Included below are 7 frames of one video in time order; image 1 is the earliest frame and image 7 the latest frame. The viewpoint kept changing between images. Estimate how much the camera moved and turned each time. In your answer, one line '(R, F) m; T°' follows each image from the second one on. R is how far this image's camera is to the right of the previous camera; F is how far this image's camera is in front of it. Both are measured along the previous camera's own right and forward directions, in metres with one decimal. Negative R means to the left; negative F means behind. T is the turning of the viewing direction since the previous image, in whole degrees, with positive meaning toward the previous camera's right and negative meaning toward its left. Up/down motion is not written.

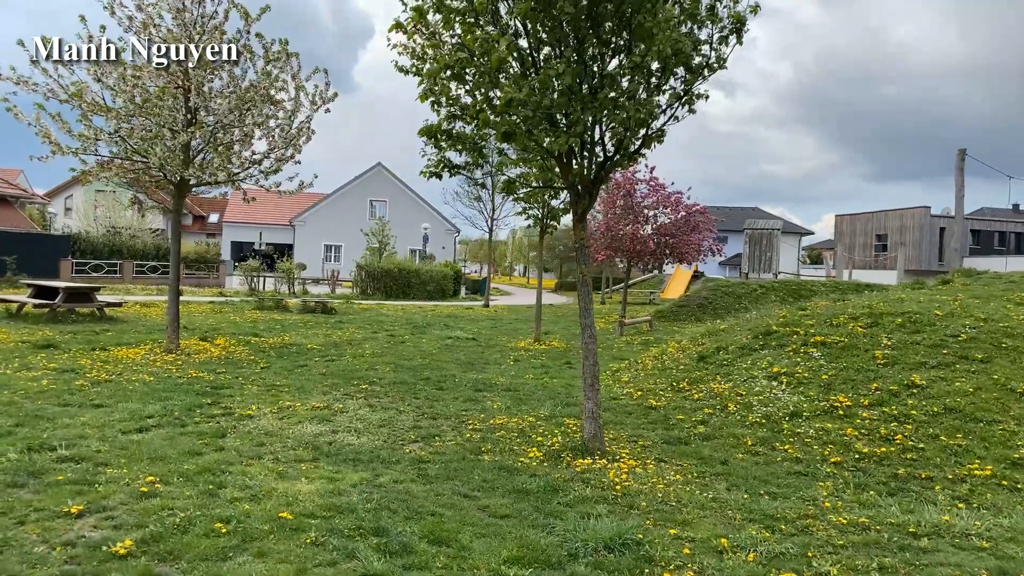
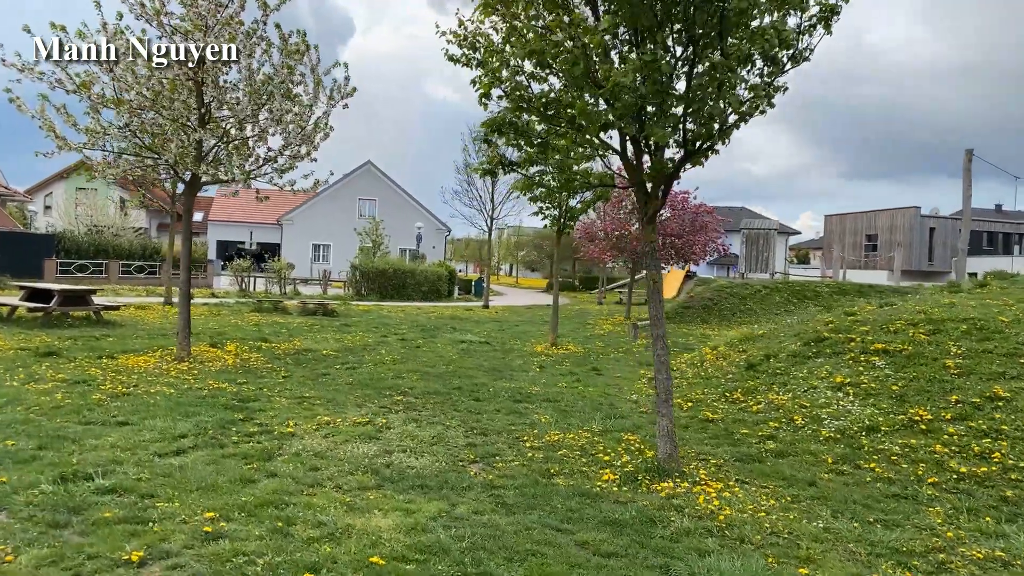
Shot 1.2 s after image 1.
(-0.7, +0.5) m; +1°
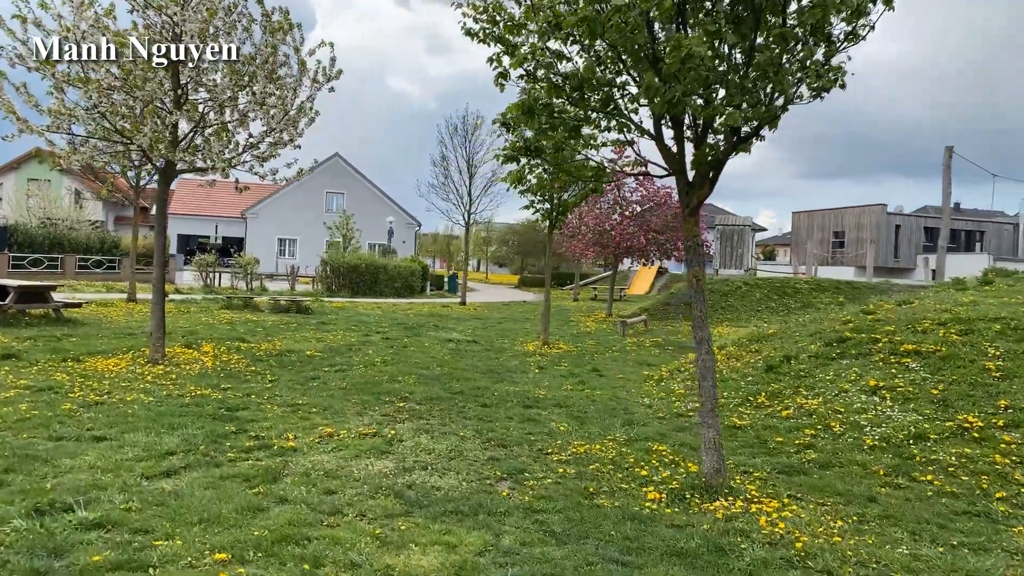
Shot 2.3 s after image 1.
(-0.5, +0.6) m; +3°
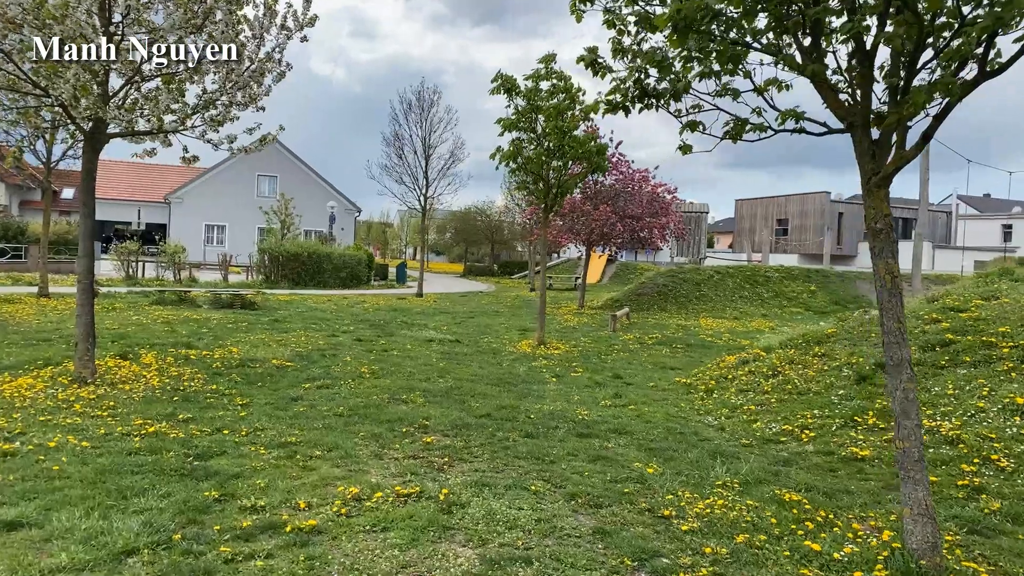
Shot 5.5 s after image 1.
(-1.1, +1.9) m; +5°
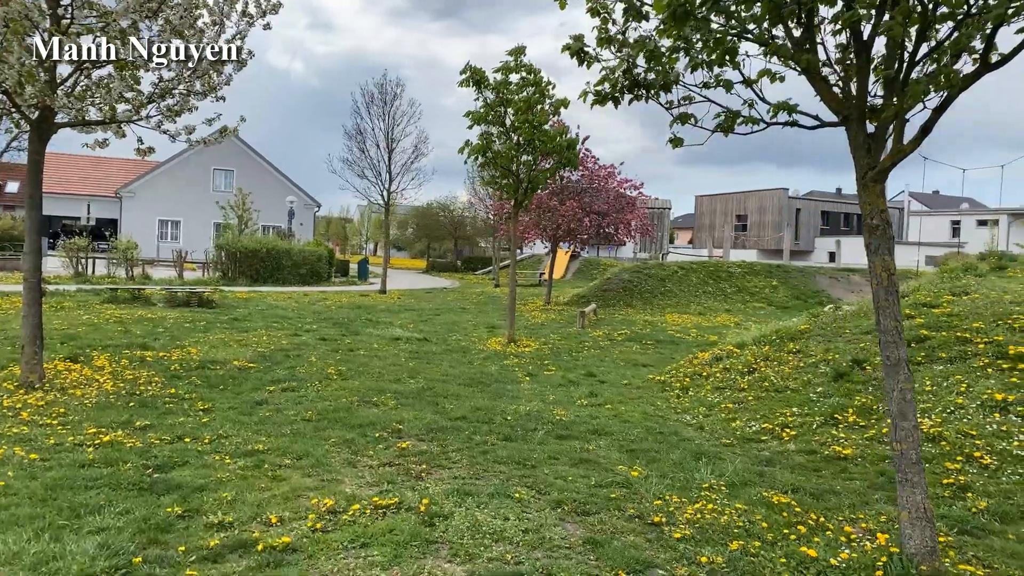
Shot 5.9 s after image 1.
(-0.1, +0.2) m; +3°
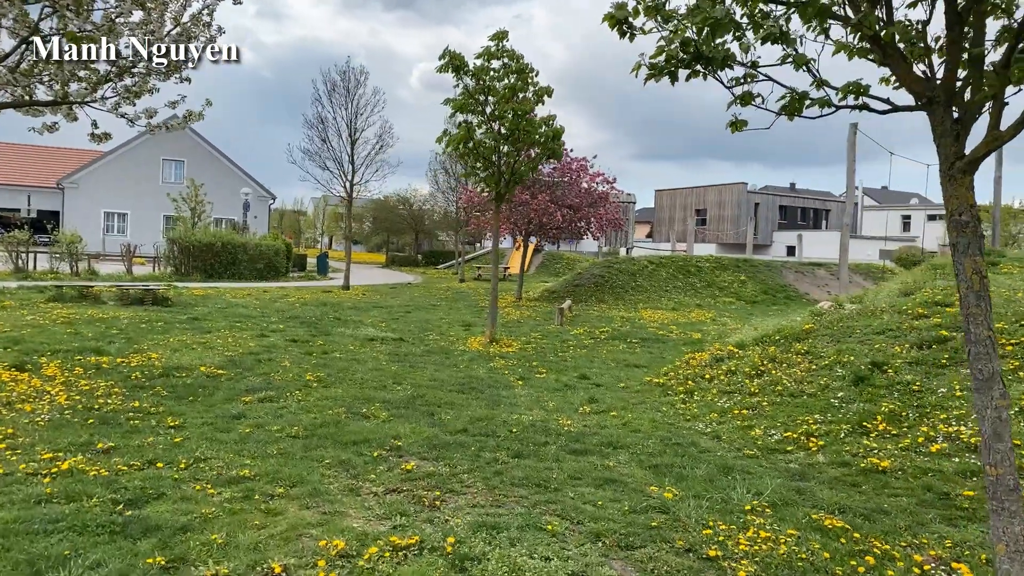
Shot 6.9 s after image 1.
(-0.4, +0.6) m; +3°
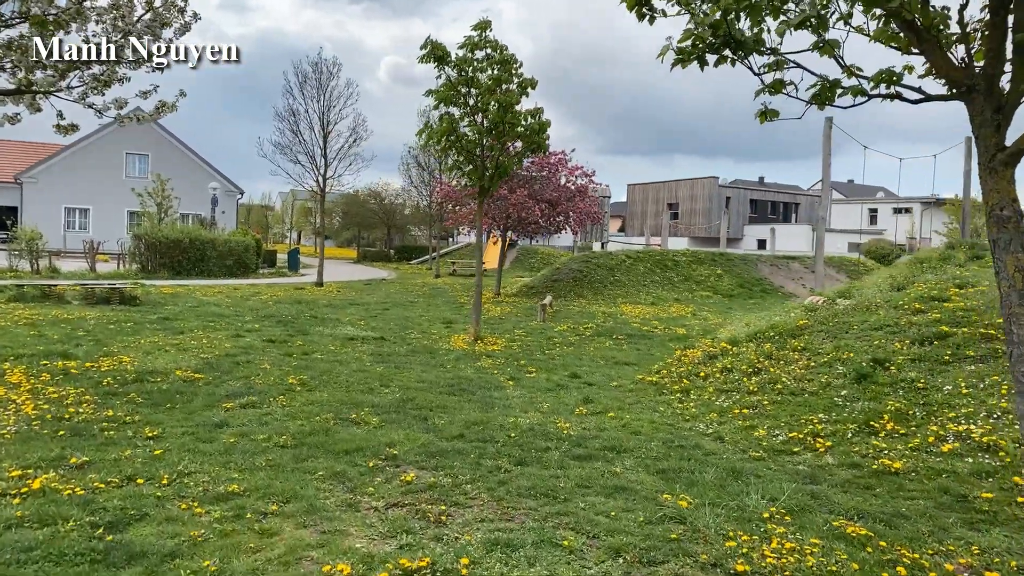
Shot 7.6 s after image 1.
(-0.2, +0.3) m; +2°
